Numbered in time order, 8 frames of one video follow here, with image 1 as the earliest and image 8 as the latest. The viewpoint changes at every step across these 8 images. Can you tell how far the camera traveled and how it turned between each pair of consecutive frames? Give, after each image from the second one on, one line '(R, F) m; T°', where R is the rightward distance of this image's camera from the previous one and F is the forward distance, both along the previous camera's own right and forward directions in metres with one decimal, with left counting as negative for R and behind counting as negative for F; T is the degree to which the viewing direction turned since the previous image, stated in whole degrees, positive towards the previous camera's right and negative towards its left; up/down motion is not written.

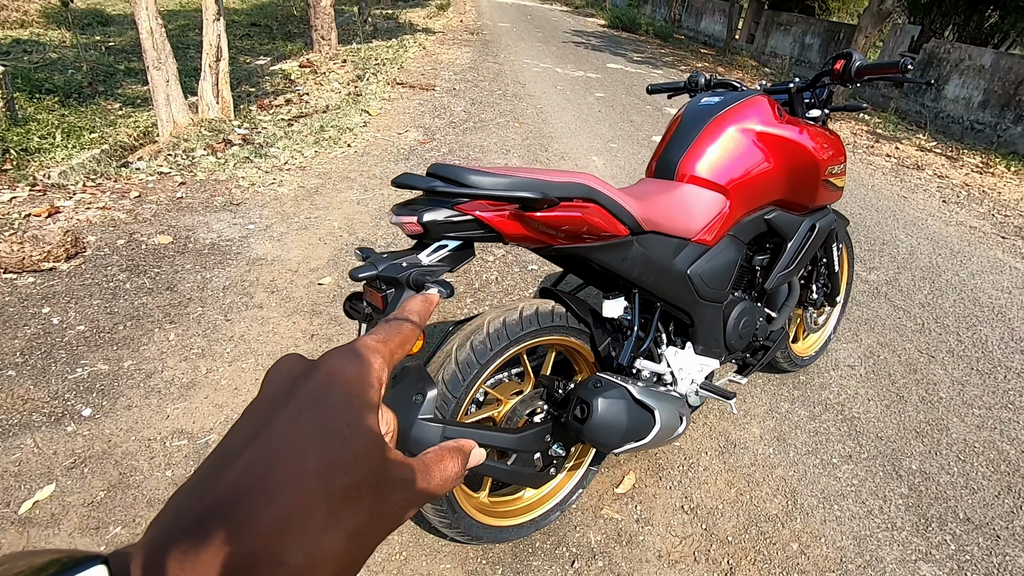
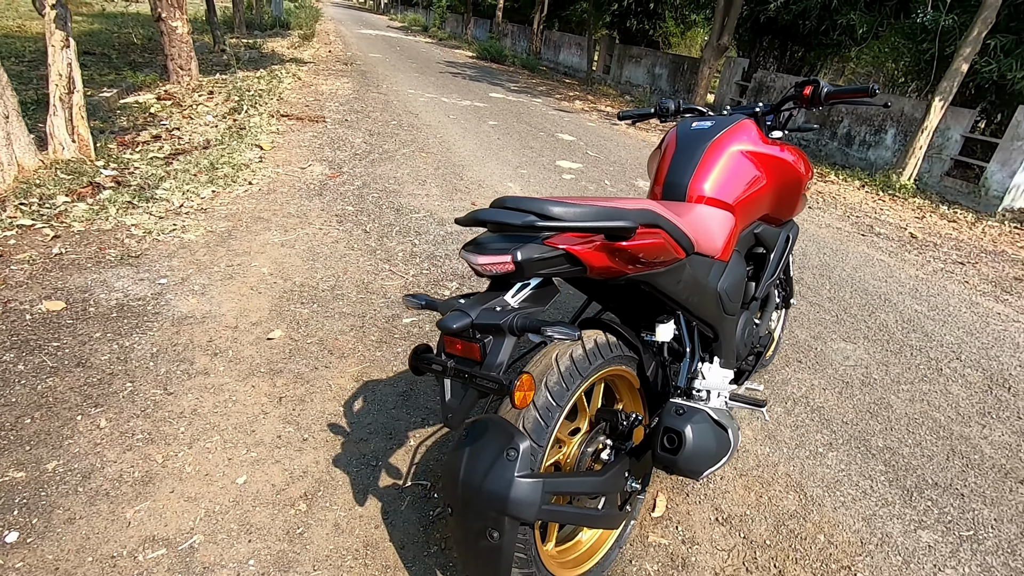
(-0.4, +0.1) m; +13°
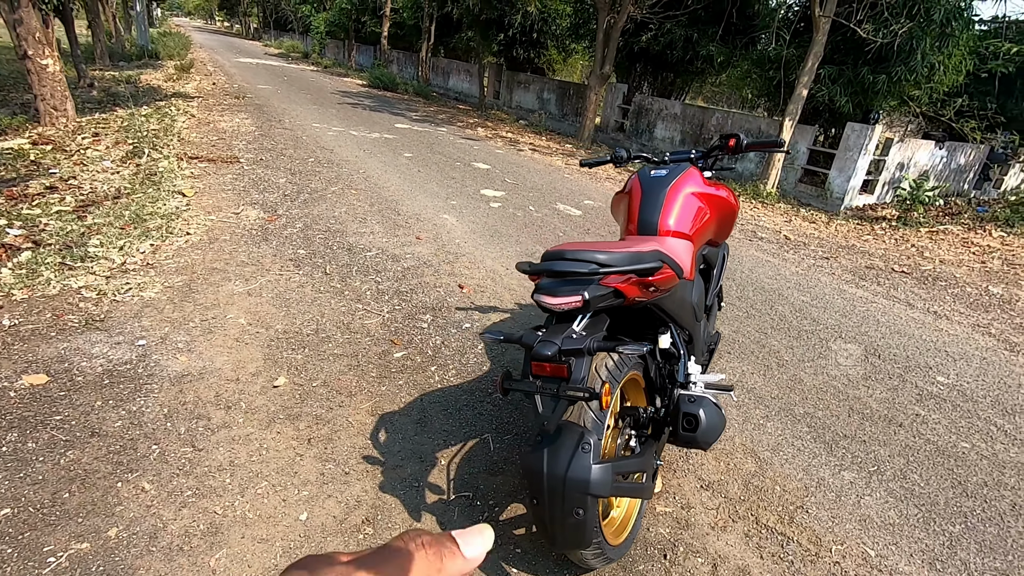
(-0.4, -0.3) m; +11°
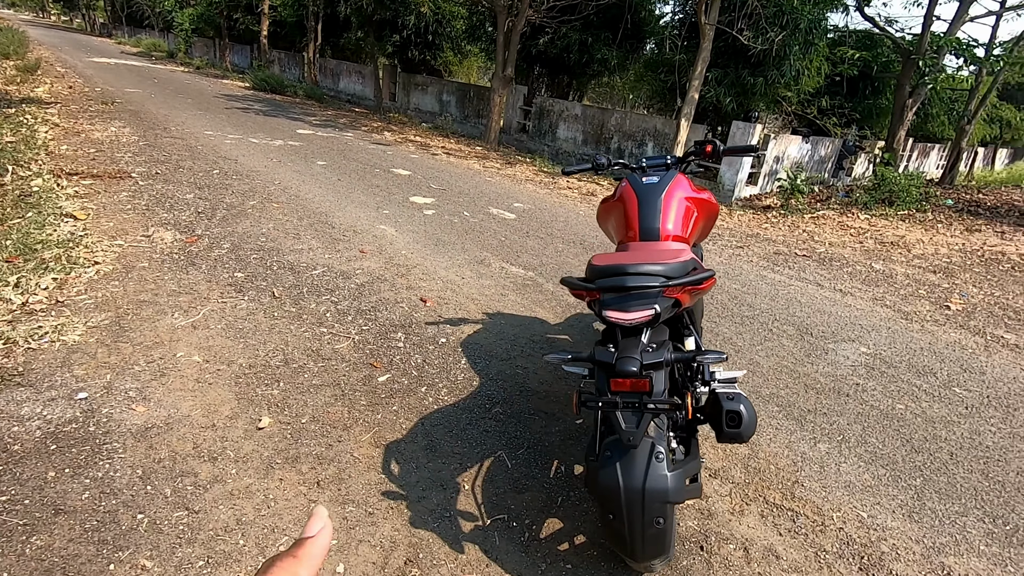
(-0.4, +0.1) m; +11°
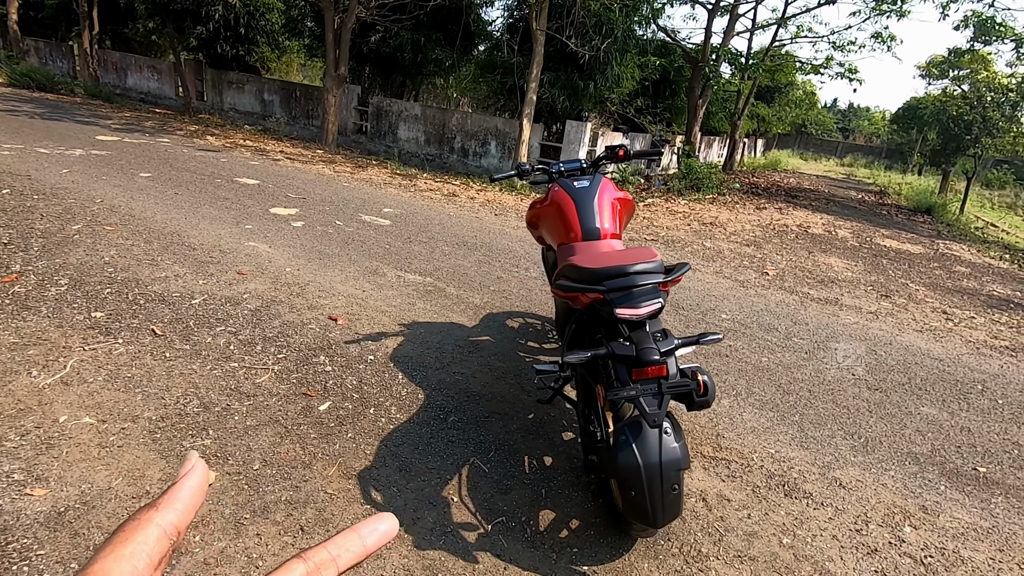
(-0.5, 0.0) m; +17°
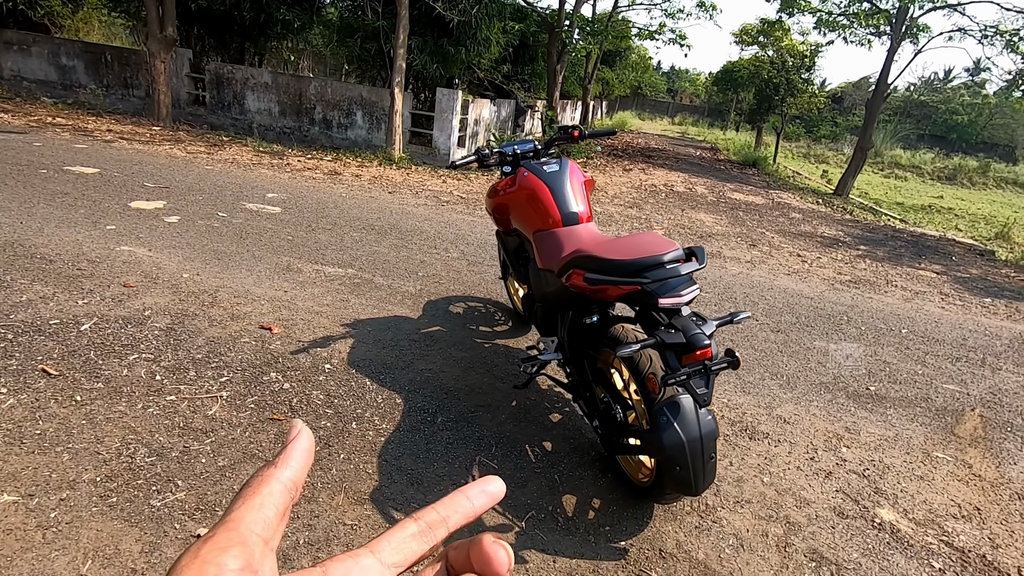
(-0.5, +0.1) m; +14°
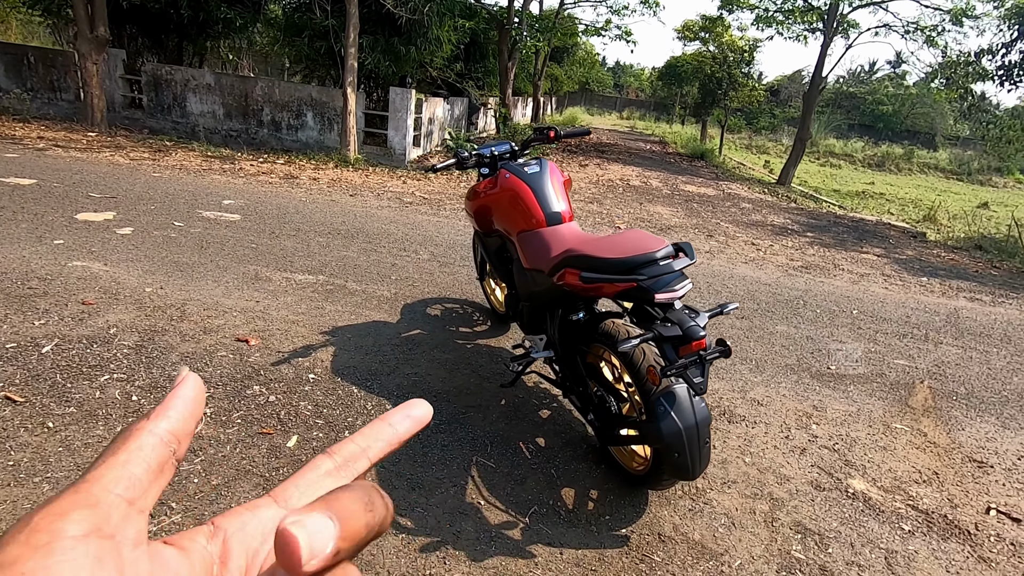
(-0.1, 0.0) m; +5°
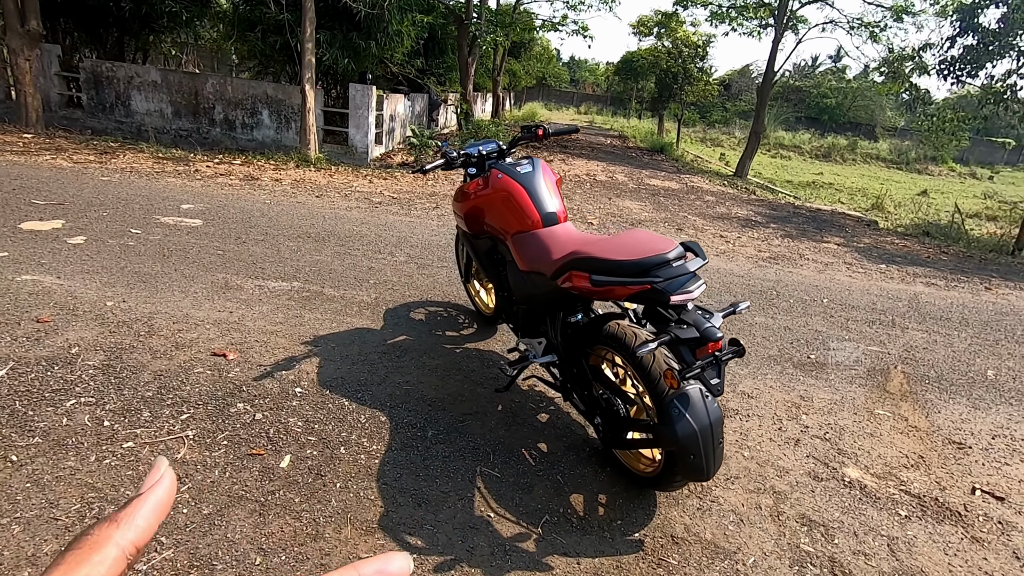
(-0.2, +0.1) m; +4°
